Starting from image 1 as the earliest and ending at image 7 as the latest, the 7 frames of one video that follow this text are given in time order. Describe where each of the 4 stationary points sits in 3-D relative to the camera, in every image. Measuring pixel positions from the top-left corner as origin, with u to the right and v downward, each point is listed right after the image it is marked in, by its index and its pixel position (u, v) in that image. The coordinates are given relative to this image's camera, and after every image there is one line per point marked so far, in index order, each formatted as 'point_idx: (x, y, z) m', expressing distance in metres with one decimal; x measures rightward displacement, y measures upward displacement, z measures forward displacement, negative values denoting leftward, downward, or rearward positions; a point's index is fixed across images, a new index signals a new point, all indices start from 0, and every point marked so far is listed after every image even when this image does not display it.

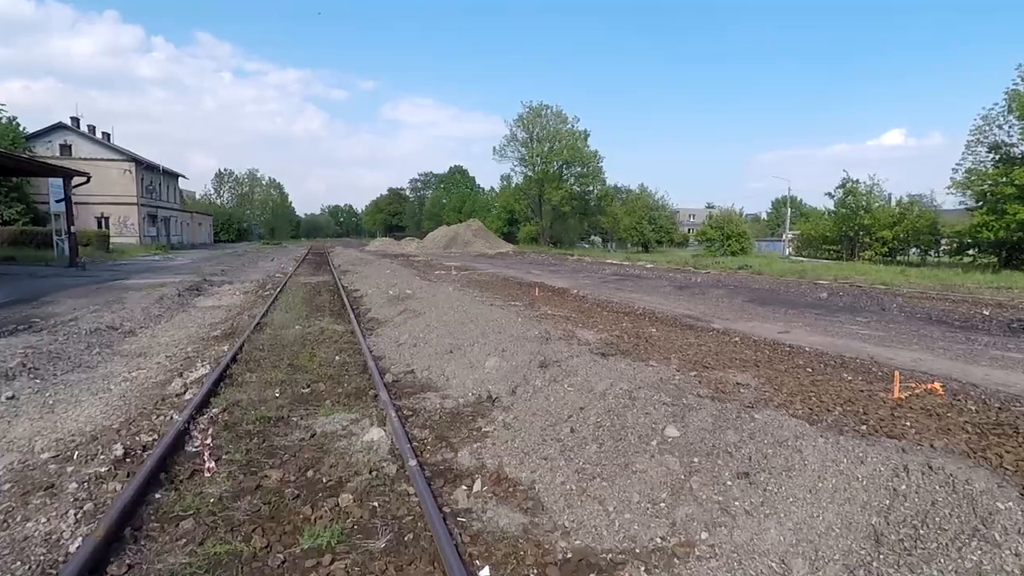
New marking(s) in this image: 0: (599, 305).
0: (+1.9, -0.4, +13.2) m
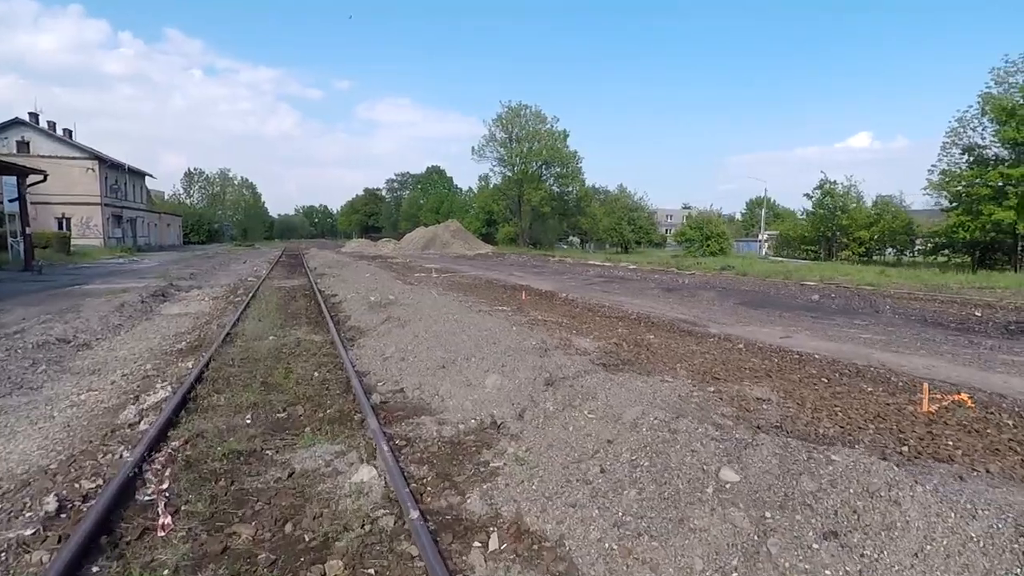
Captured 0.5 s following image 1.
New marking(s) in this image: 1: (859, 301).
0: (+1.7, -0.5, +12.7) m
1: (+8.5, -0.3, +14.6) m
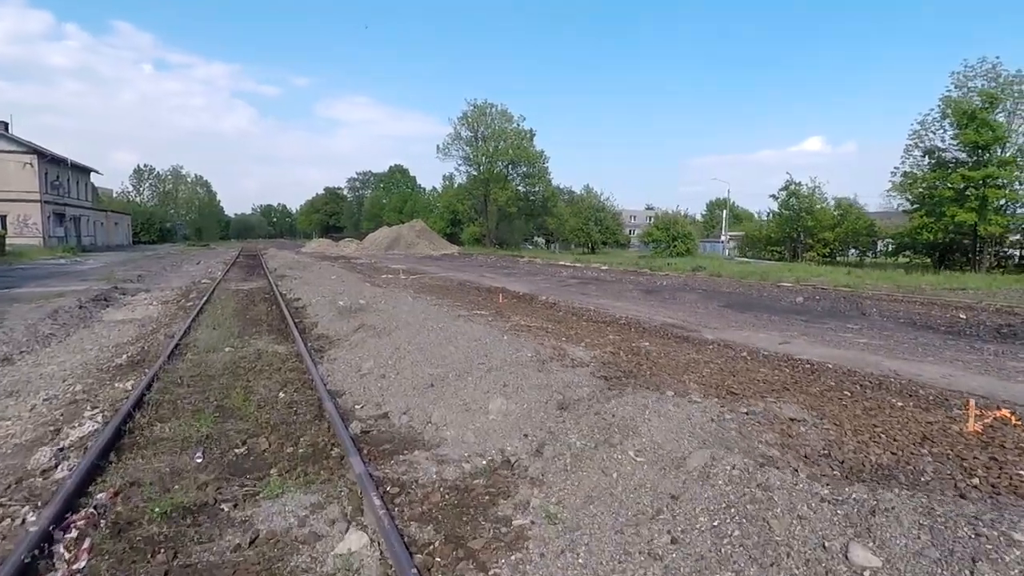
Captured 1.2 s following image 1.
0: (+1.3, -0.5, +12.0) m
1: (+8.0, -0.4, +14.3) m
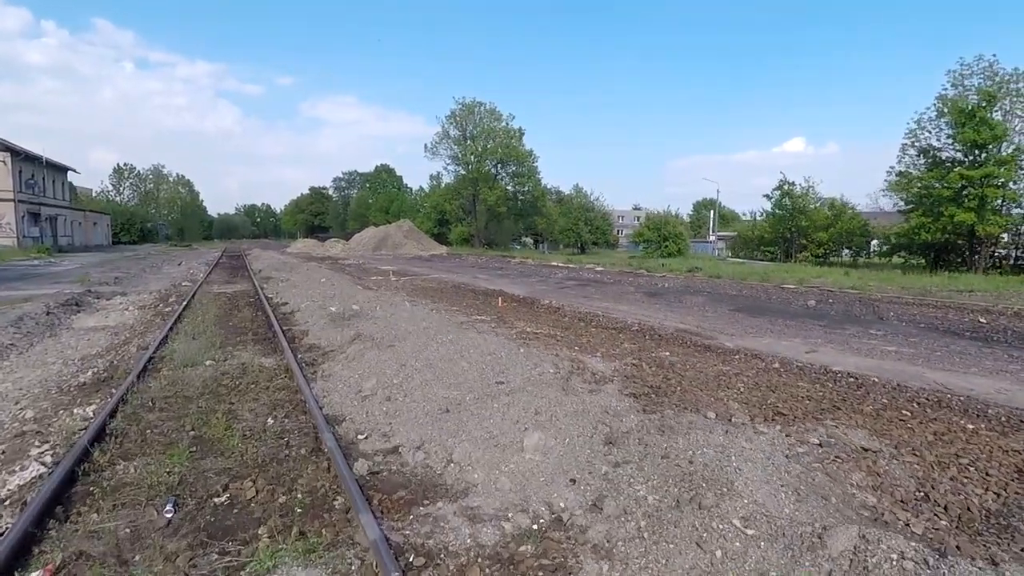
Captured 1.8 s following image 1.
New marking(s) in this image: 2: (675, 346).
0: (+1.3, -0.6, +11.3) m
1: (+8.0, -0.4, +13.8) m
2: (+2.4, -0.9, +8.9) m
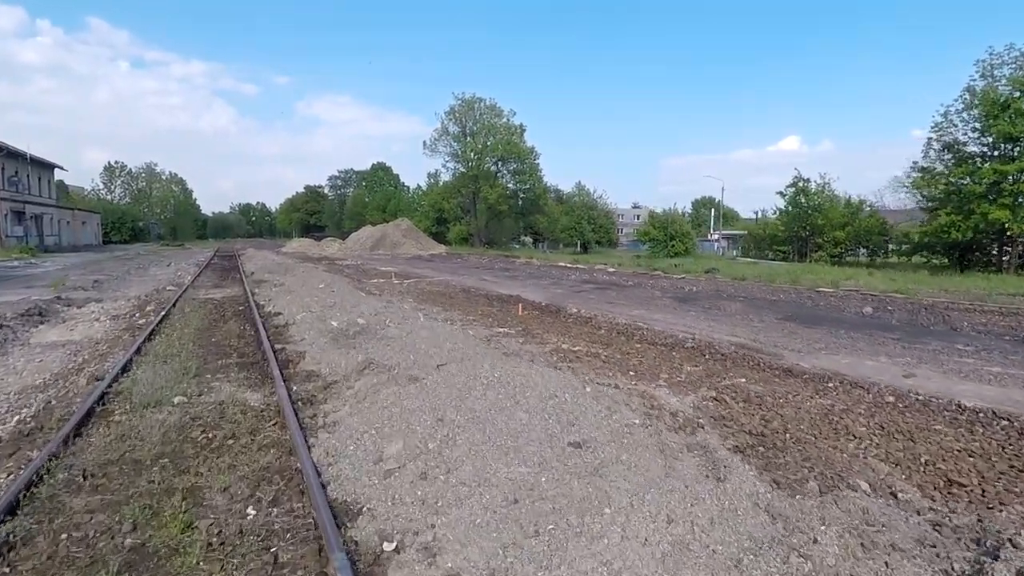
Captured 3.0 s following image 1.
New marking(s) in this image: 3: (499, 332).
0: (+1.8, -0.7, +9.8) m
1: (+8.4, -0.6, +12.3) m
2: (+2.9, -1.0, +7.4) m
3: (-0.2, -0.7, +9.5) m
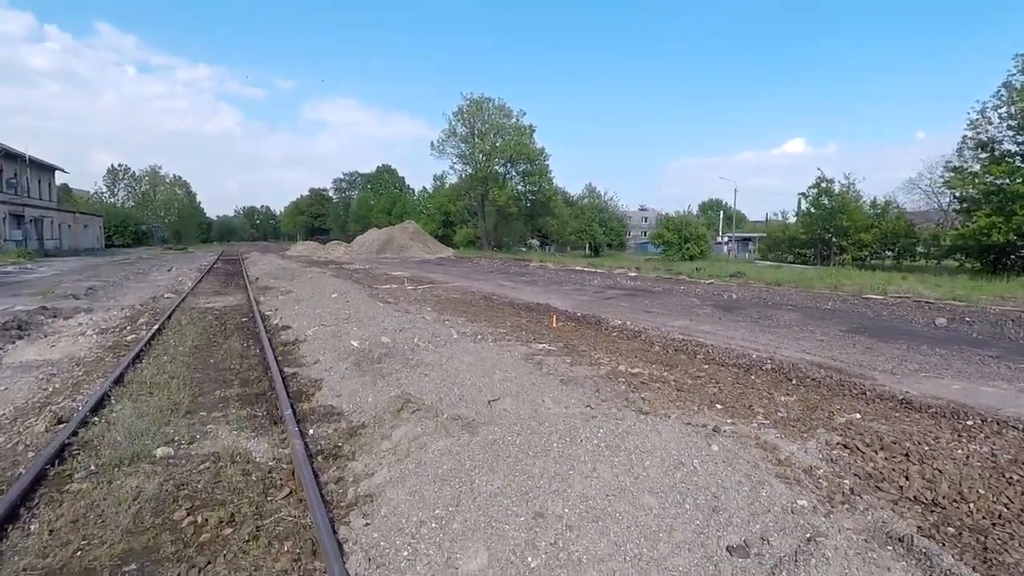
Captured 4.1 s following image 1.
0: (+2.4, -0.9, +8.5) m
1: (+9.1, -0.7, +11.0) m
2: (+3.5, -1.1, +6.2) m
3: (+0.4, -0.8, +8.3) m
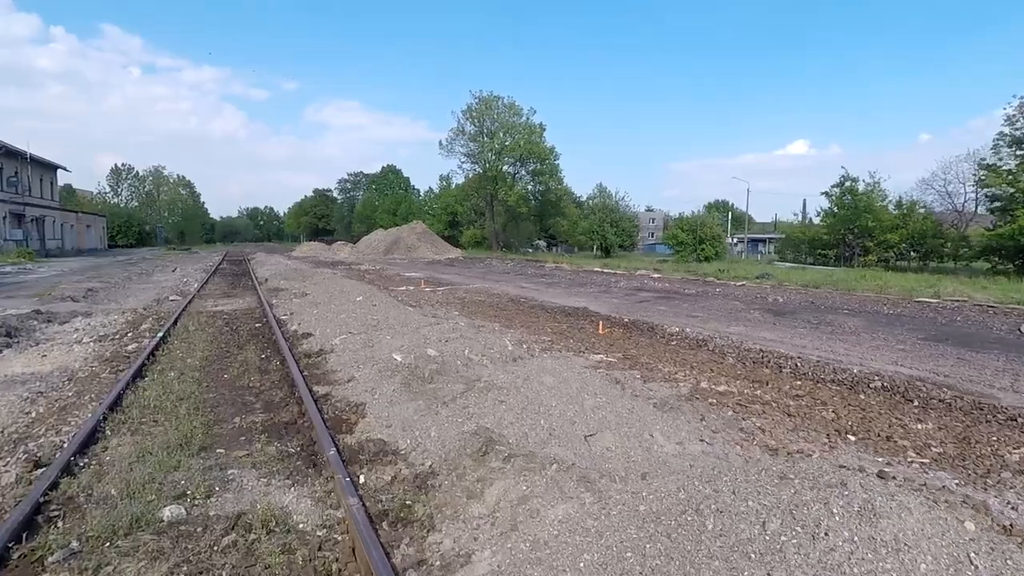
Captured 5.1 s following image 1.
0: (+3.1, -0.9, +7.4) m
1: (+9.8, -0.8, +9.9) m
2: (+4.2, -1.2, +5.1) m
3: (+1.1, -0.9, +7.2) m
